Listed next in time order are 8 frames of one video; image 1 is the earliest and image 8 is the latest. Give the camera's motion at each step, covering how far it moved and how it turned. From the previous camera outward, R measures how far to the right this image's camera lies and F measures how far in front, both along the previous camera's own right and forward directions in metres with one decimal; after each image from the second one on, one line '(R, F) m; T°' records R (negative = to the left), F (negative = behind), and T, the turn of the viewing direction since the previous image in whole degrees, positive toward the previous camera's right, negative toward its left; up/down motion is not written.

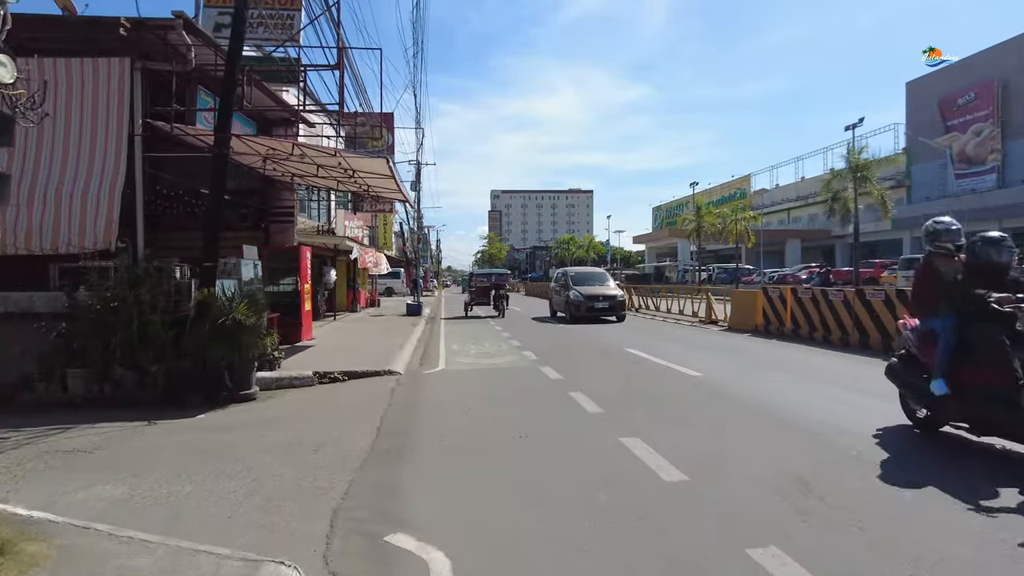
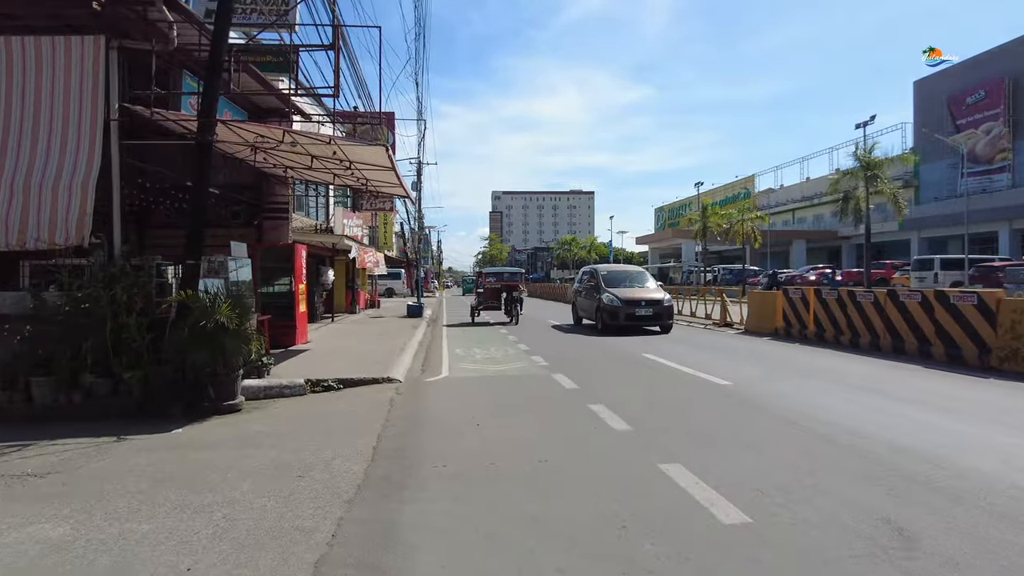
(-0.1, +1.0) m; 0°
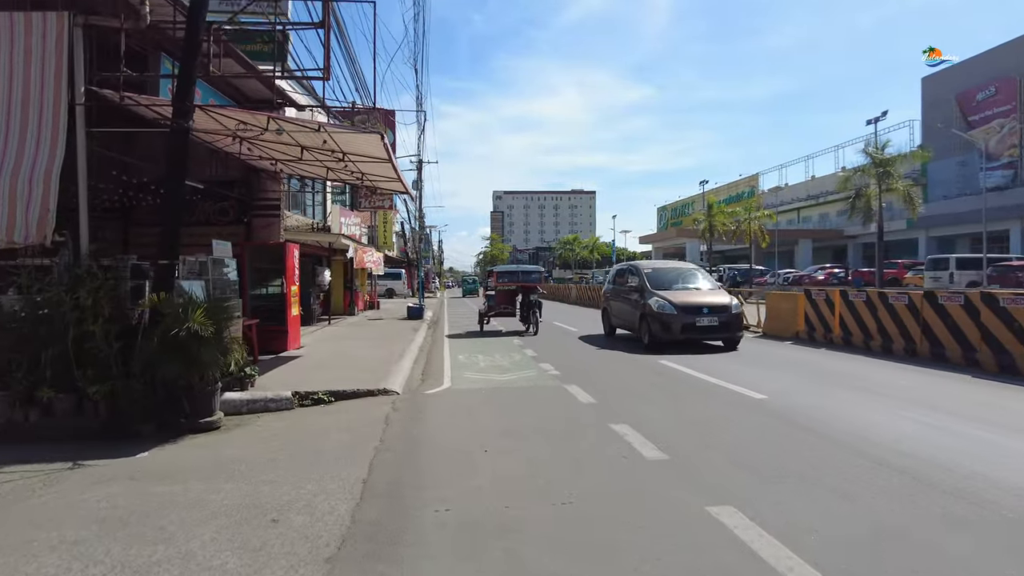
(-0.1, +1.0) m; 0°
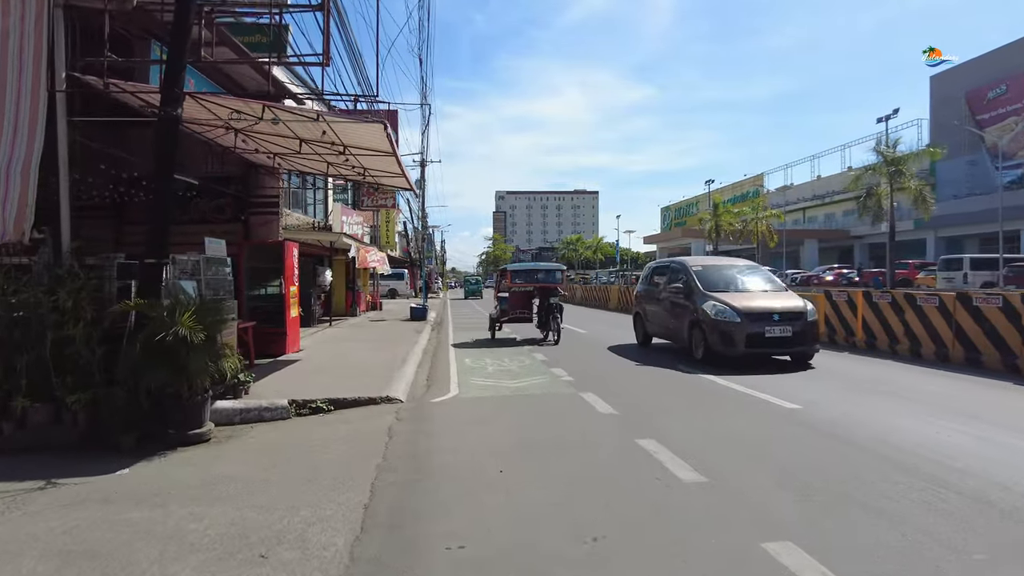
(-0.1, +0.6) m; 0°
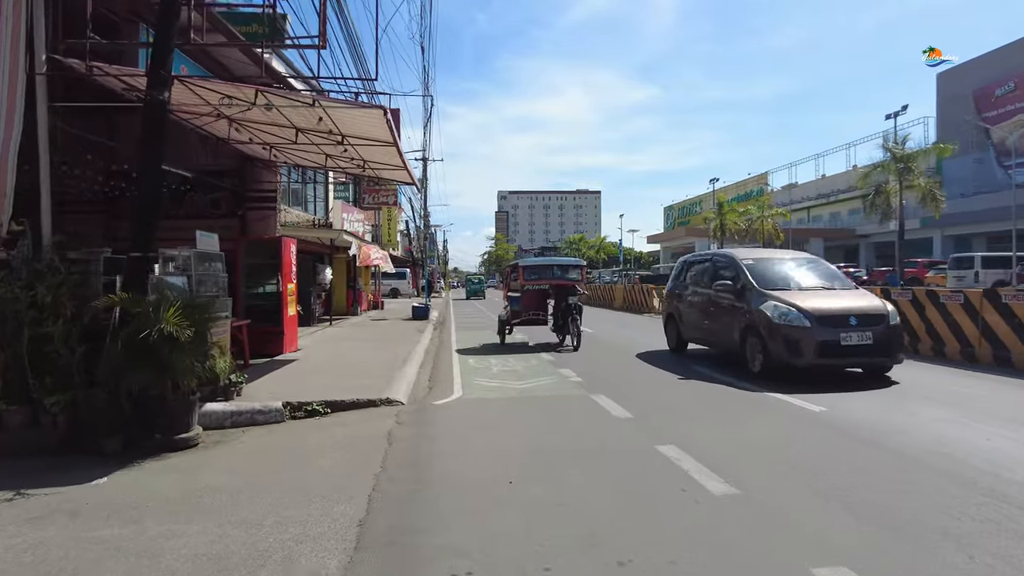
(-0.1, +0.5) m; 0°
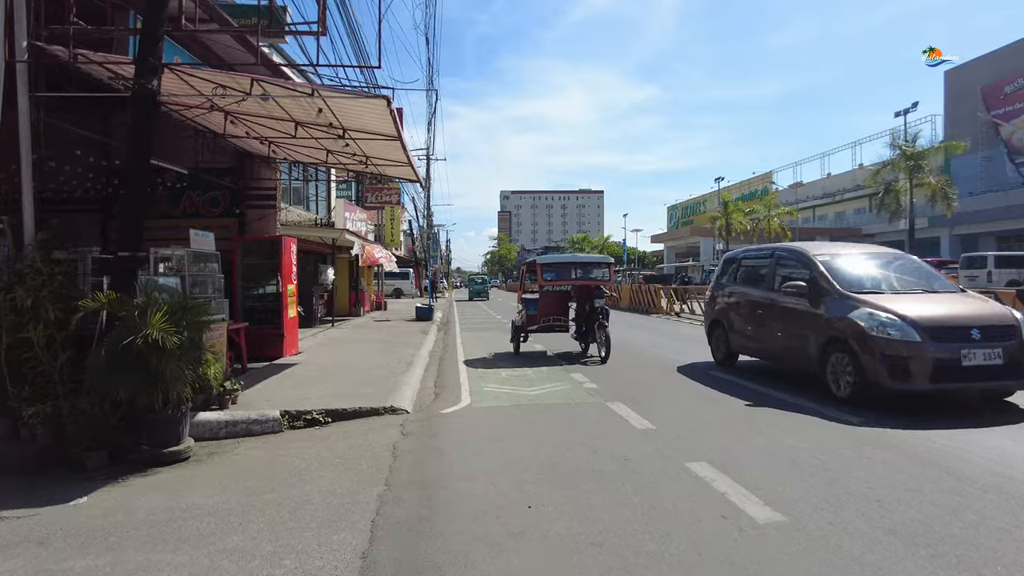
(-0.1, +0.5) m; 0°
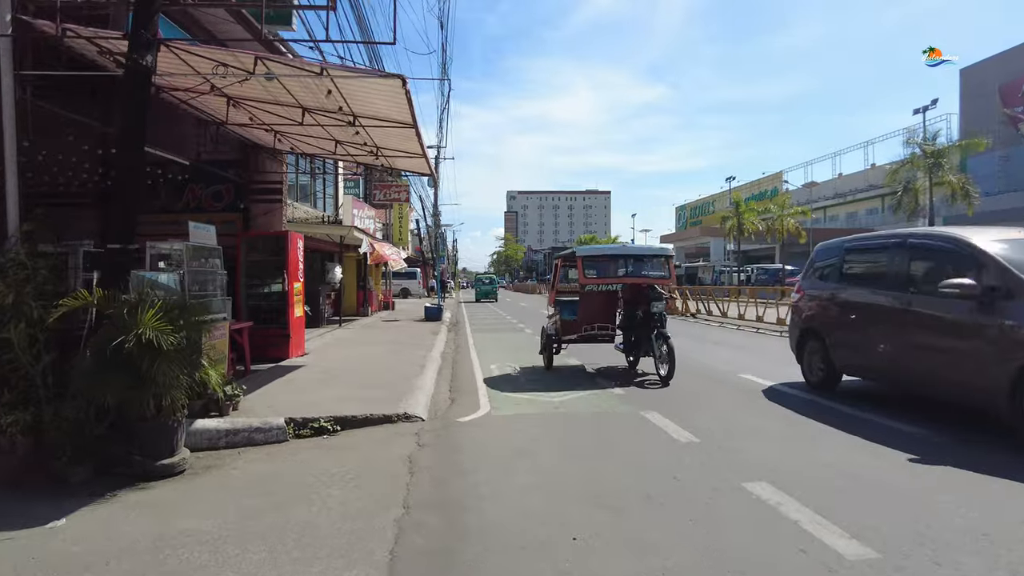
(-0.2, +0.7) m; -1°
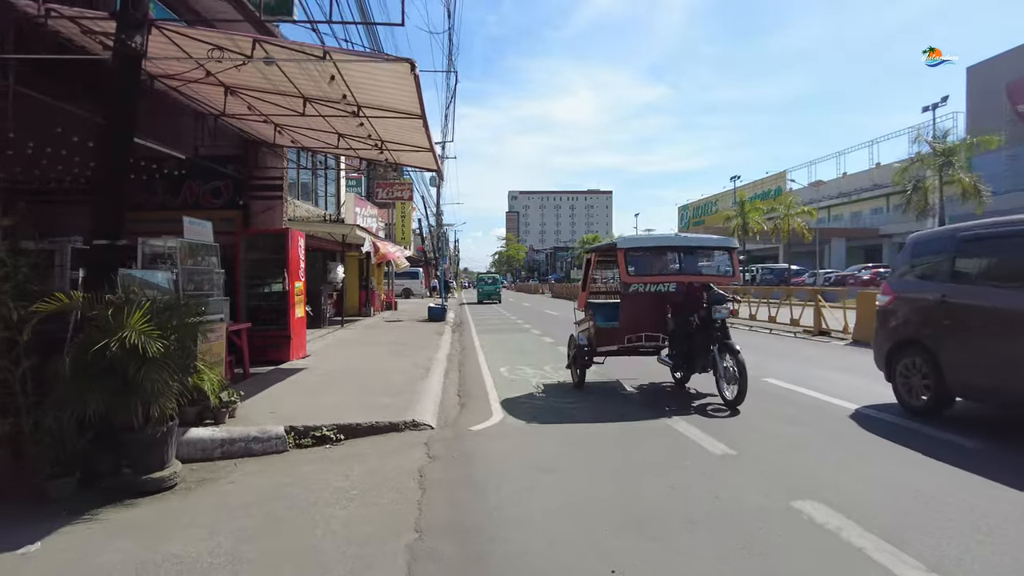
(-0.1, +0.5) m; 0°
